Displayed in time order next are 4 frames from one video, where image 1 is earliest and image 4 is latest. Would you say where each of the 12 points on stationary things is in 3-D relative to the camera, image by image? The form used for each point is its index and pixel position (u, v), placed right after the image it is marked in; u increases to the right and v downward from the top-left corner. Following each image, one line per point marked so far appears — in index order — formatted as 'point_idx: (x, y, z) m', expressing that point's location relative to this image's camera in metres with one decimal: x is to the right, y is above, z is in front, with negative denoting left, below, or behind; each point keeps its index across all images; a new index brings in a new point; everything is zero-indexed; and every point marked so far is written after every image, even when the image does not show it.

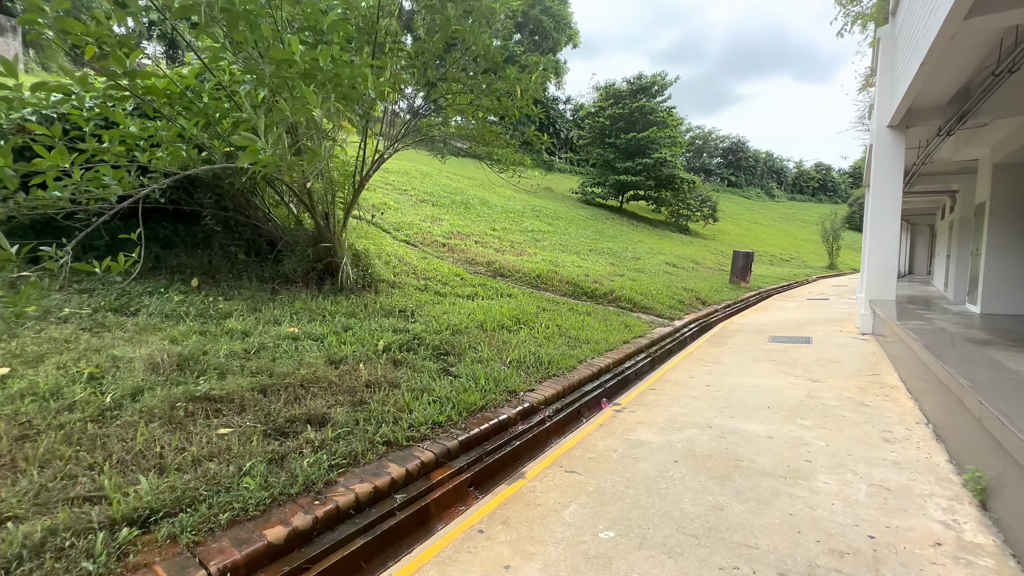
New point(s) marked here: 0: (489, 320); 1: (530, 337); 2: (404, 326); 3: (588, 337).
0: (-0.3, -0.4, +5.2) m
1: (+0.2, -0.5, +4.8) m
2: (-1.1, -0.4, +4.7) m
3: (+0.9, -0.6, +5.3) m
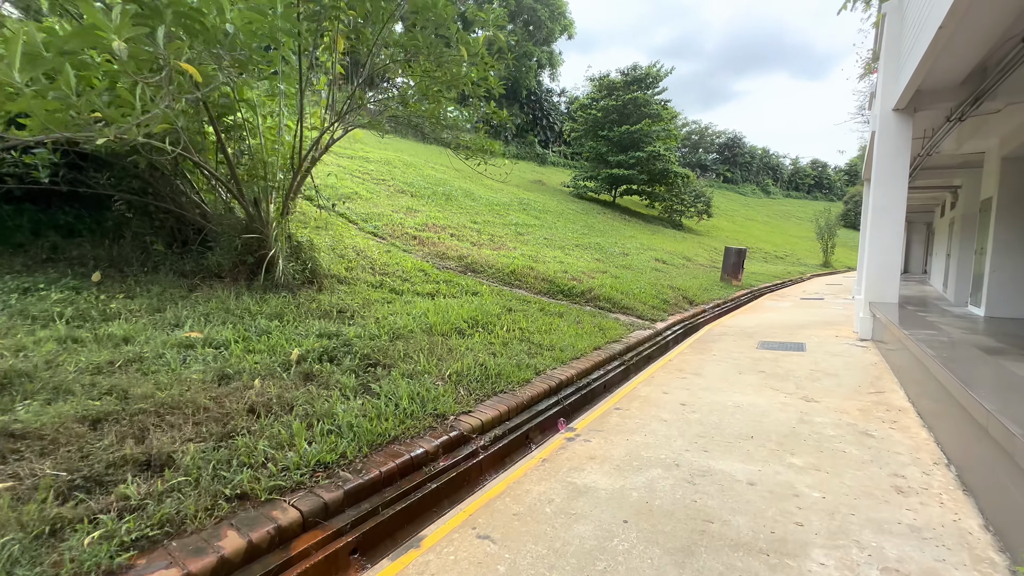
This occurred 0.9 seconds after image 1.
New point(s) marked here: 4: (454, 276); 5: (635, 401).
0: (-0.7, -0.4, +4.6) m
1: (-0.3, -0.5, +4.2) m
2: (-1.6, -0.4, +4.0) m
3: (+0.4, -0.6, +4.7) m
4: (-0.9, +0.2, +7.3) m
5: (+1.0, -0.9, +3.6) m
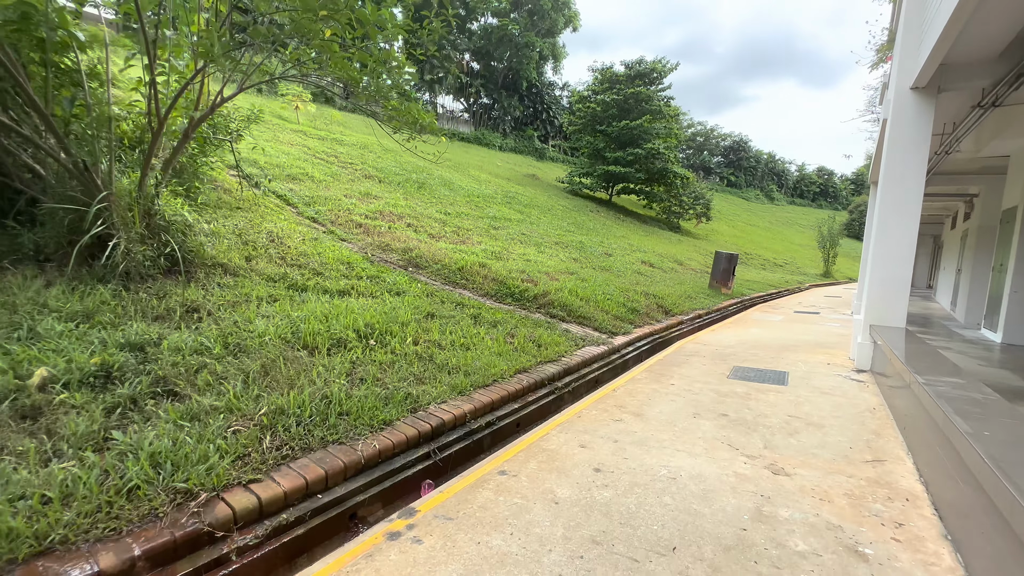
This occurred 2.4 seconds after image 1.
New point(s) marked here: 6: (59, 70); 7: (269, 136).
0: (-1.6, -0.4, +3.6) m
1: (-1.1, -0.5, +3.2) m
2: (-2.4, -0.3, +3.0) m
3: (-0.4, -0.6, +3.7) m
4: (-1.7, +0.2, +6.2) m
5: (+0.1, -1.0, +2.5) m
6: (-3.7, +1.8, +3.7) m
7: (-6.7, +4.2, +12.4) m
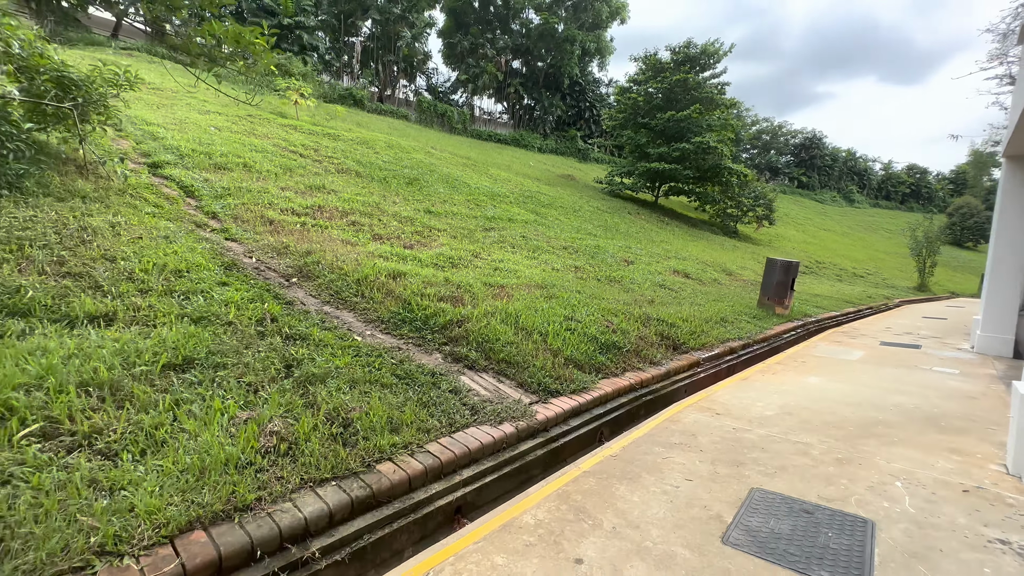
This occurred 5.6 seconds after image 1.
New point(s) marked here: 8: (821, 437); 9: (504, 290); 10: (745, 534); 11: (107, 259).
0: (-2.8, -0.5, +1.6) m
1: (-2.4, -0.7, +1.2) m
2: (-3.7, -0.5, +1.2) m
3: (-1.6, -0.8, +1.6) m
4: (-2.6, +0.1, +4.3) m
5: (-1.2, -1.1, +0.4) m
6: (-4.9, +1.7, +2.1) m
7: (-6.7, +3.9, +11.1) m
8: (+2.1, -1.0, +3.0) m
9: (-0.1, 0.0, +5.4) m
10: (+1.0, -1.1, +1.9) m
11: (-3.6, +0.3, +4.0) m
